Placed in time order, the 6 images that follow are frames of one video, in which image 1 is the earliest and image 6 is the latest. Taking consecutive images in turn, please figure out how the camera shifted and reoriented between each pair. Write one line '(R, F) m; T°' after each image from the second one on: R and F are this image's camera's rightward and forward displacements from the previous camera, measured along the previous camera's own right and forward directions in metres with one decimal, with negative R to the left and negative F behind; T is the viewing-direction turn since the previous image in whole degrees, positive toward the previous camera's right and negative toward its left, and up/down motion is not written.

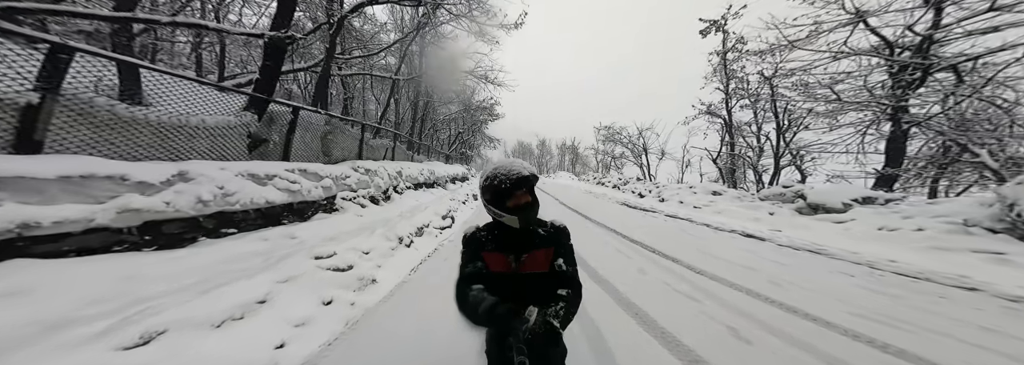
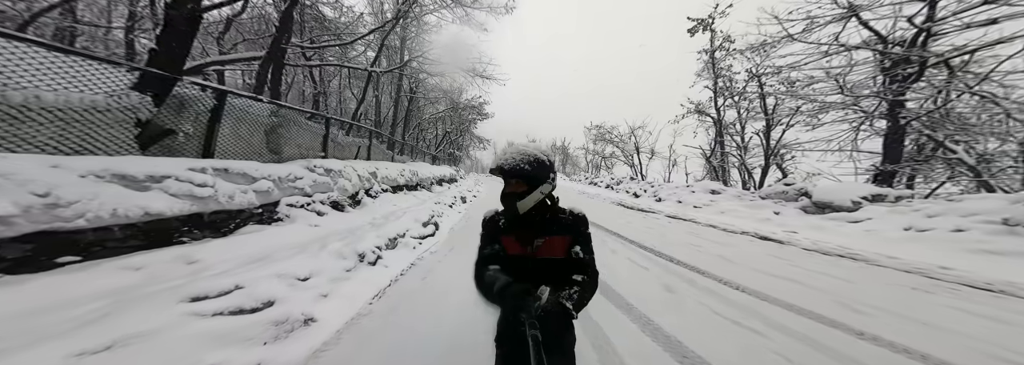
(0.0, +0.7) m; +2°
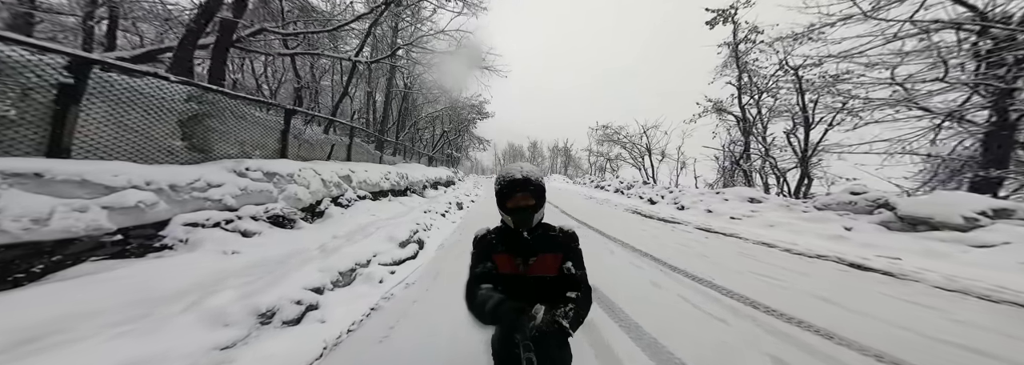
(+0.1, +1.2) m; -2°
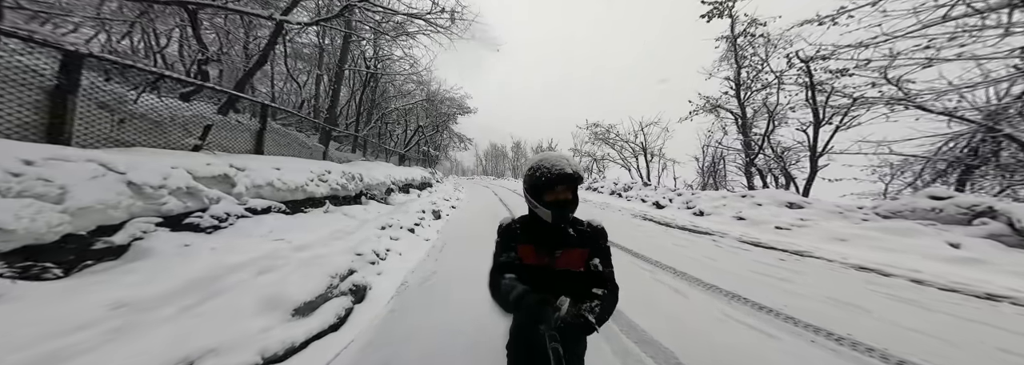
(-0.2, +2.0) m; +3°
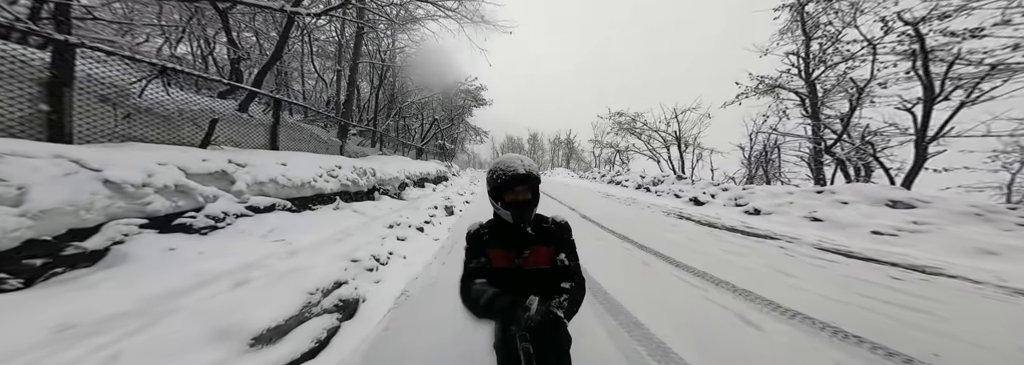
(+0.1, +0.5) m; -6°
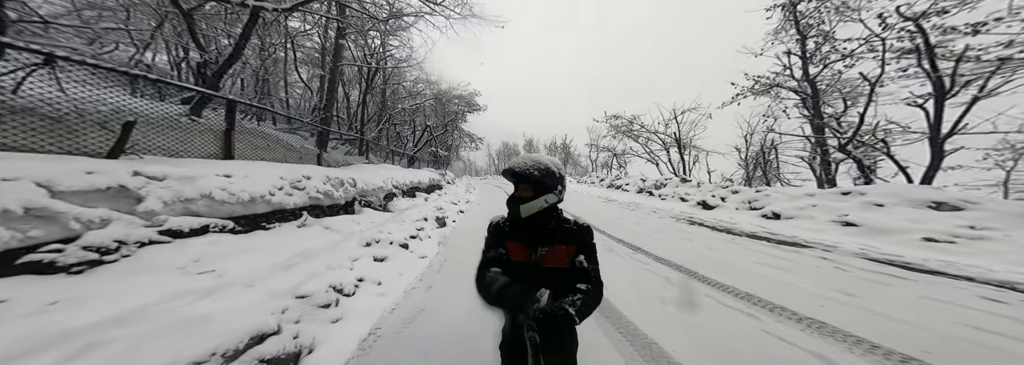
(+0.1, +0.6) m; +1°
